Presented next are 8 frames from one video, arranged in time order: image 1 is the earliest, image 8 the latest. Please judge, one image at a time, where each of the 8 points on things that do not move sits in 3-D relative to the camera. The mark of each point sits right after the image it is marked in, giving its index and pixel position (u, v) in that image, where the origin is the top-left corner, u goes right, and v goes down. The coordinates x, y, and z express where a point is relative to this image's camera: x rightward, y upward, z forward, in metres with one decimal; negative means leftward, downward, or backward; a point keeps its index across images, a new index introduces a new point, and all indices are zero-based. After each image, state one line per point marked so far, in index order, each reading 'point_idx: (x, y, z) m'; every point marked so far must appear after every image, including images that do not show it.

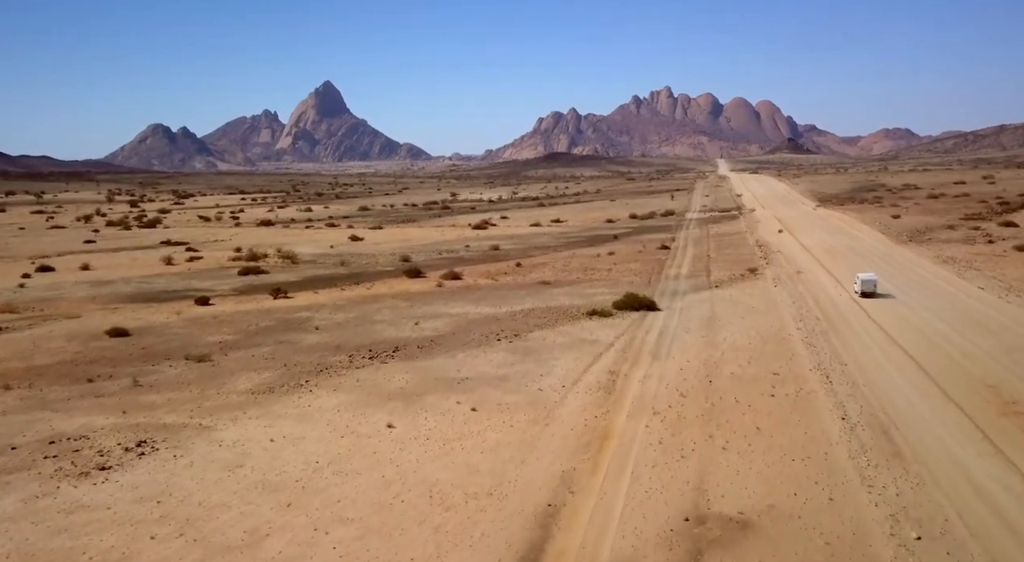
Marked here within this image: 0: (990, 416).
0: (+9.7, -2.7, +17.7) m
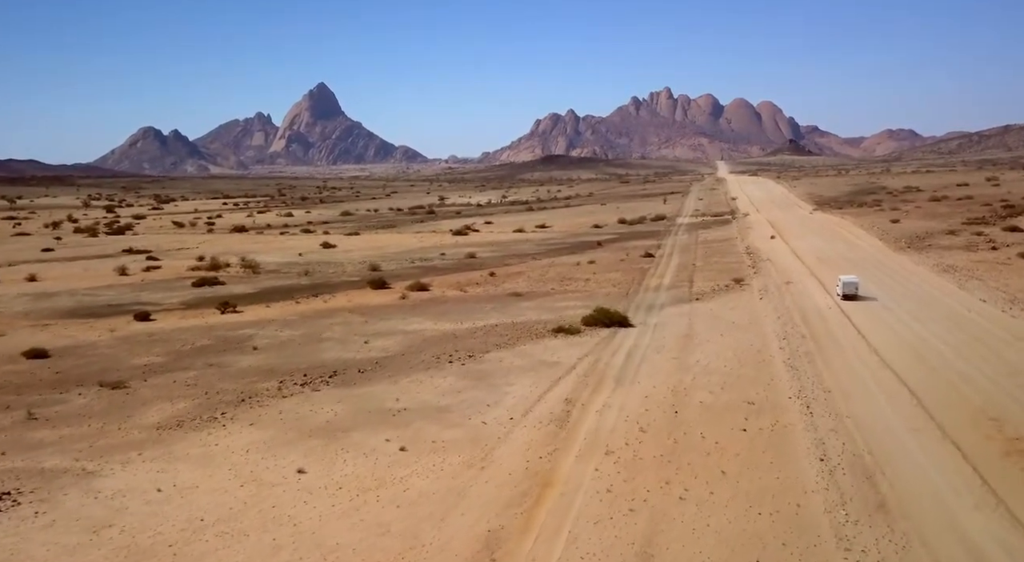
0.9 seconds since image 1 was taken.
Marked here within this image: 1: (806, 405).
0: (+8.5, -3.1, +15.5) m
1: (+6.2, -2.6, +18.3) m
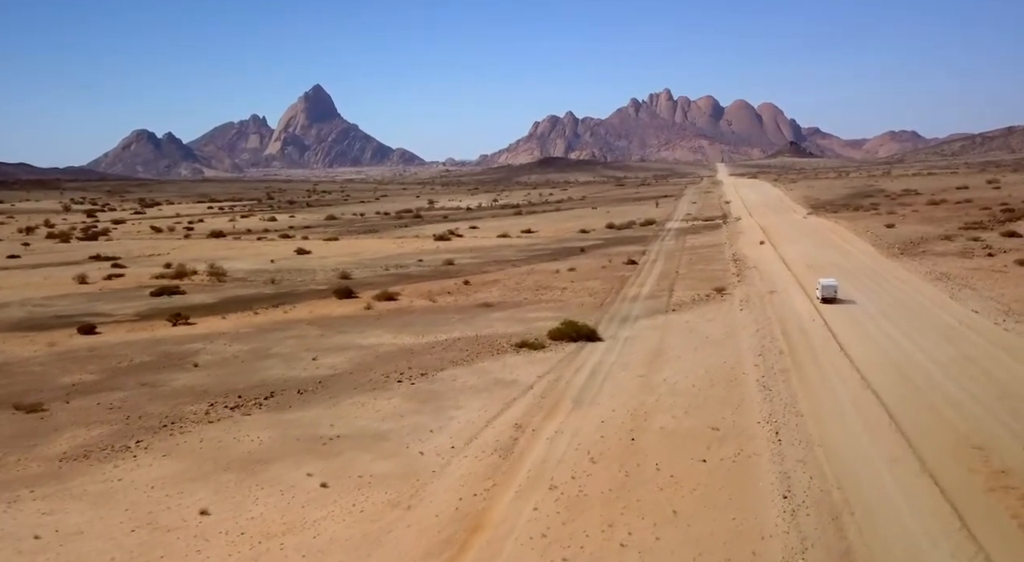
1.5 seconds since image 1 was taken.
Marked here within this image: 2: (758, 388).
0: (+7.4, -3.4, +14.1) m
1: (+5.1, -2.9, +16.9) m
2: (+5.5, -2.4, +19.8) m
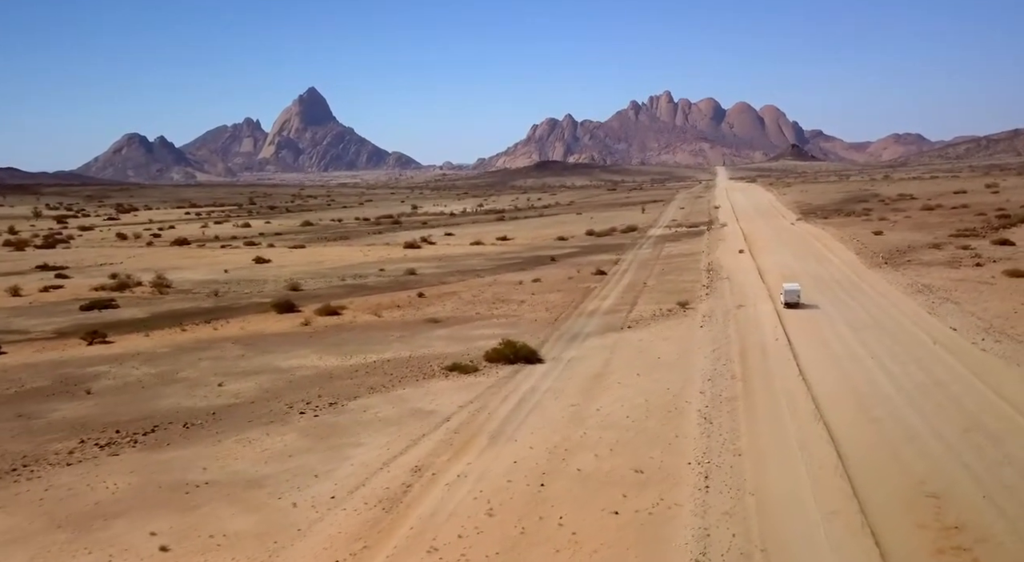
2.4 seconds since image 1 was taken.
0: (+5.6, -3.8, +12.1) m
1: (+3.3, -3.3, +14.9) m
2: (+3.8, -2.9, +17.8) m
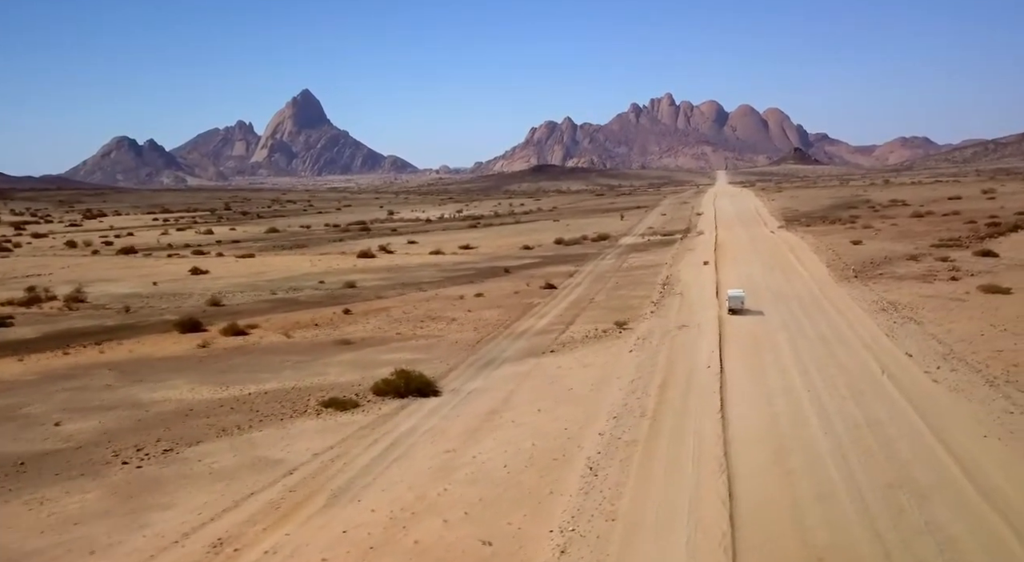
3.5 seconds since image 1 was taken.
0: (+3.0, -4.3, +9.7) m
1: (+0.7, -3.8, +12.5) m
2: (+1.2, -3.4, +15.4) m
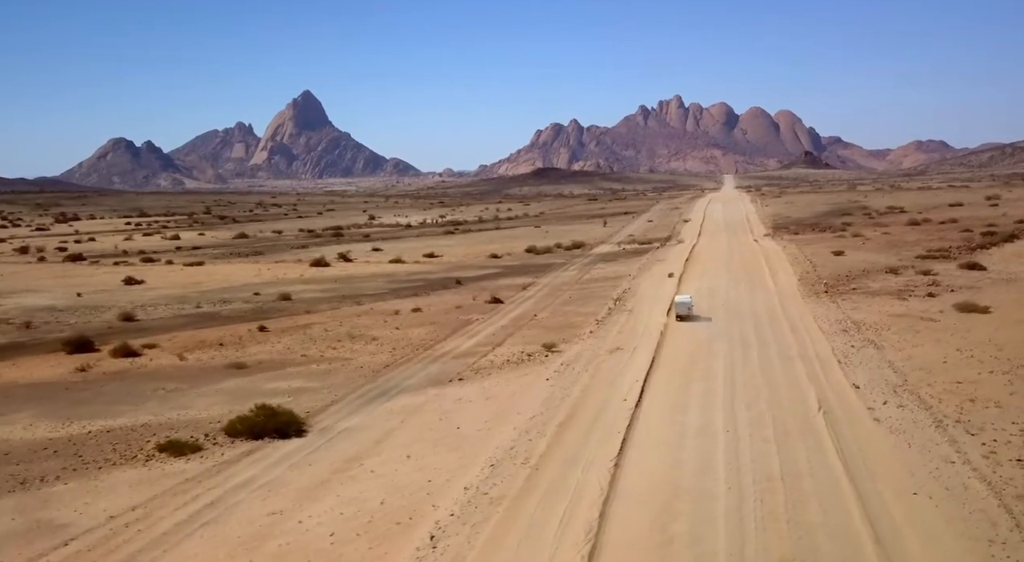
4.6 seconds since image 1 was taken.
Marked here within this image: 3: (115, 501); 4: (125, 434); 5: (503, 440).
0: (+0.3, -4.8, +7.3) m
1: (-1.9, -4.3, +10.2) m
2: (-1.4, -3.9, +13.1) m
3: (-6.4, -3.6, +14.3) m
4: (-7.7, -3.1, +17.5) m
5: (-0.1, -3.2, +17.7) m
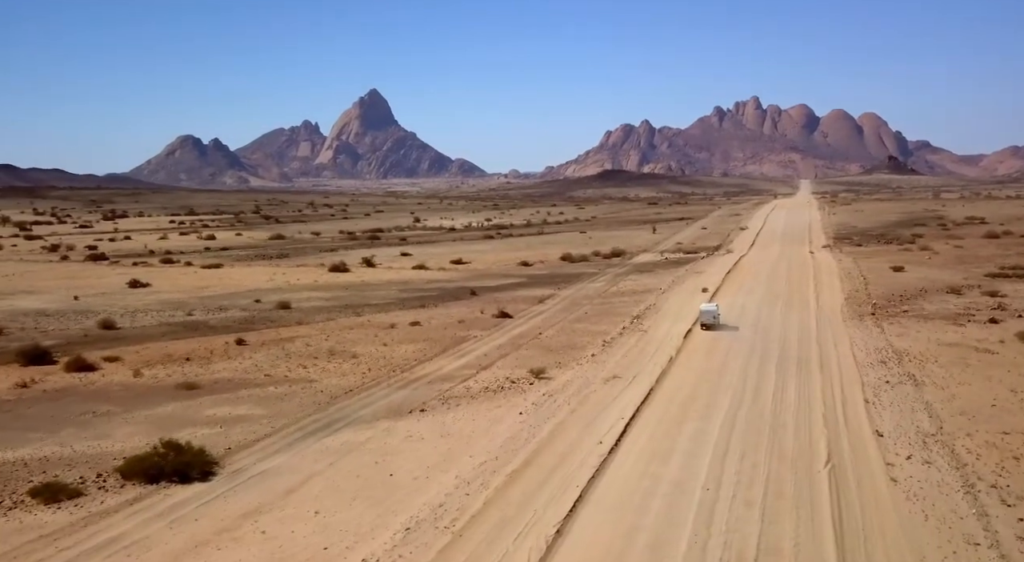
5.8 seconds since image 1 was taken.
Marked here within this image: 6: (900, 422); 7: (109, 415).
0: (-1.7, -5.2, +4.7) m
1: (-3.7, -4.7, +7.8) m
2: (-2.9, -4.3, +10.6) m
3: (-7.8, -3.9, +12.3) m
4: (-8.8, -3.3, +15.6) m
5: (-1.2, -3.6, +15.1) m
6: (+8.5, -3.1, +18.9) m
7: (-8.7, -2.9, +19.3) m
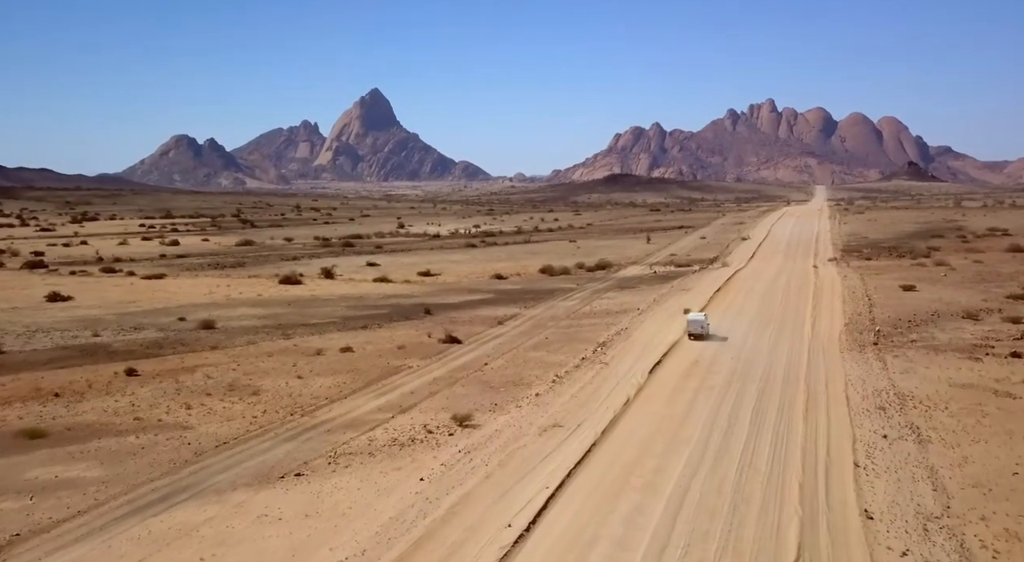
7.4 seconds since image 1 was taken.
0: (-3.8, -5.8, +0.9) m
1: (-5.8, -5.2, +3.9) m
2: (-4.9, -4.8, +6.8) m
3: (-9.7, -4.4, +8.5) m
4: (-10.7, -3.8, +11.8) m
5: (-3.1, -4.2, +11.2) m
6: (+6.6, -3.7, +14.9) m
7: (-10.6, -3.5, +15.5) m
